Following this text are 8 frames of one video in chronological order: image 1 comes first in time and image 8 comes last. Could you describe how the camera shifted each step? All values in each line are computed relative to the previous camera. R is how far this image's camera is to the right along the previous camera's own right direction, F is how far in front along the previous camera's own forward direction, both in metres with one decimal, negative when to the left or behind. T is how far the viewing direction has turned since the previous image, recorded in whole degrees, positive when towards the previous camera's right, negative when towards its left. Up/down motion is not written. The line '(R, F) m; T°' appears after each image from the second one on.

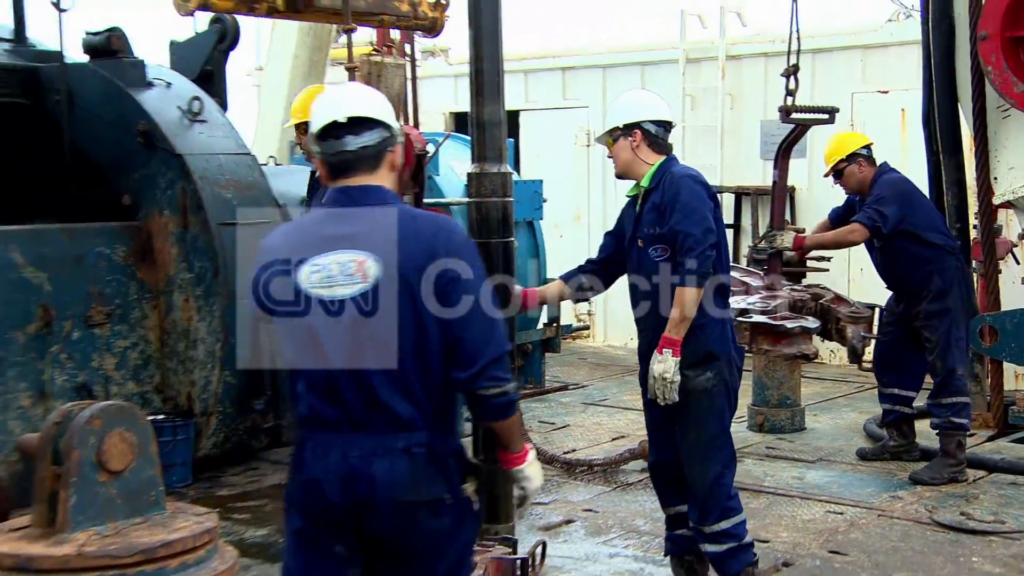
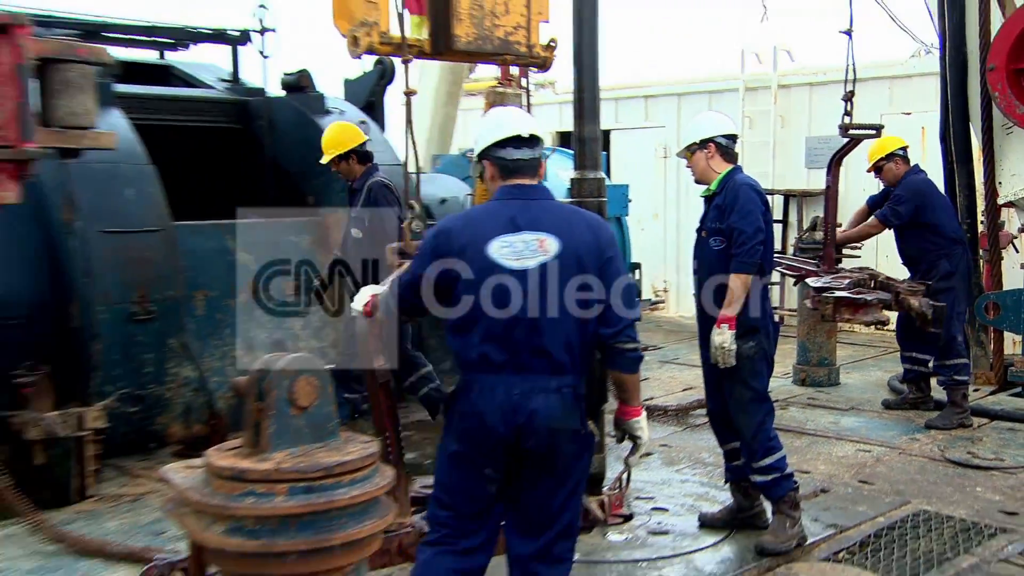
(-0.3, -0.4) m; -2°
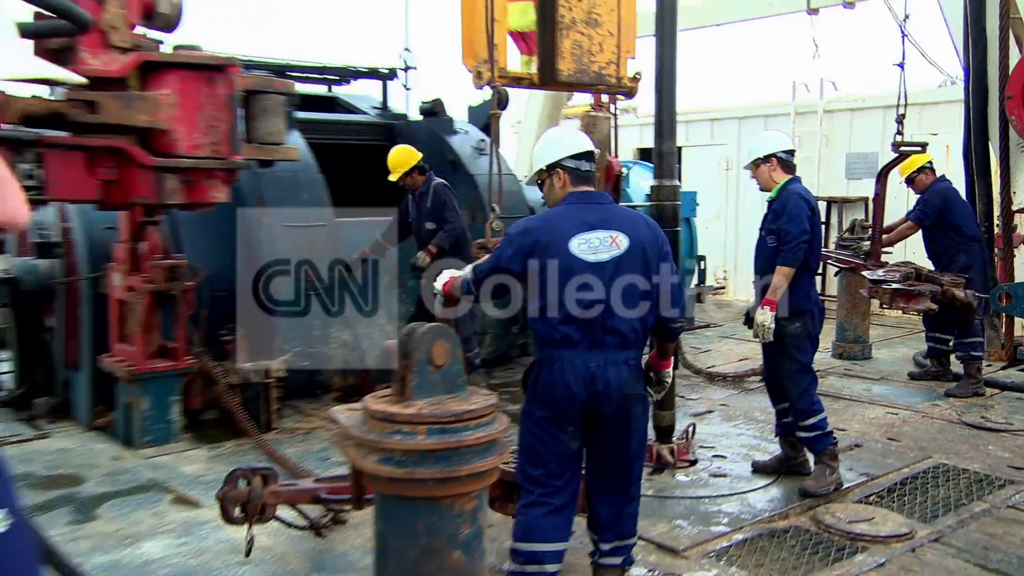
(-0.3, -0.5) m; -3°
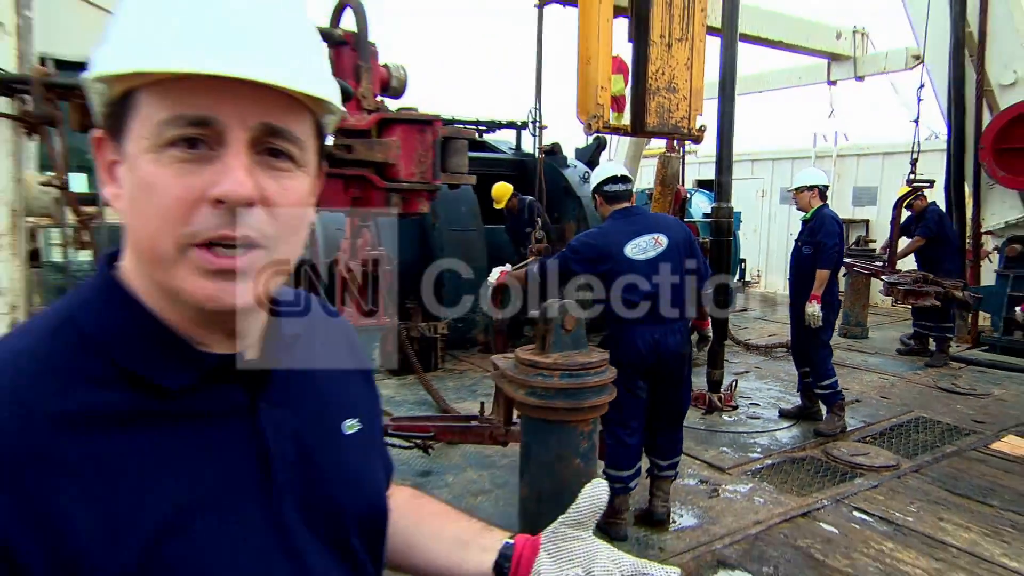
(-0.4, -1.0) m; -3°
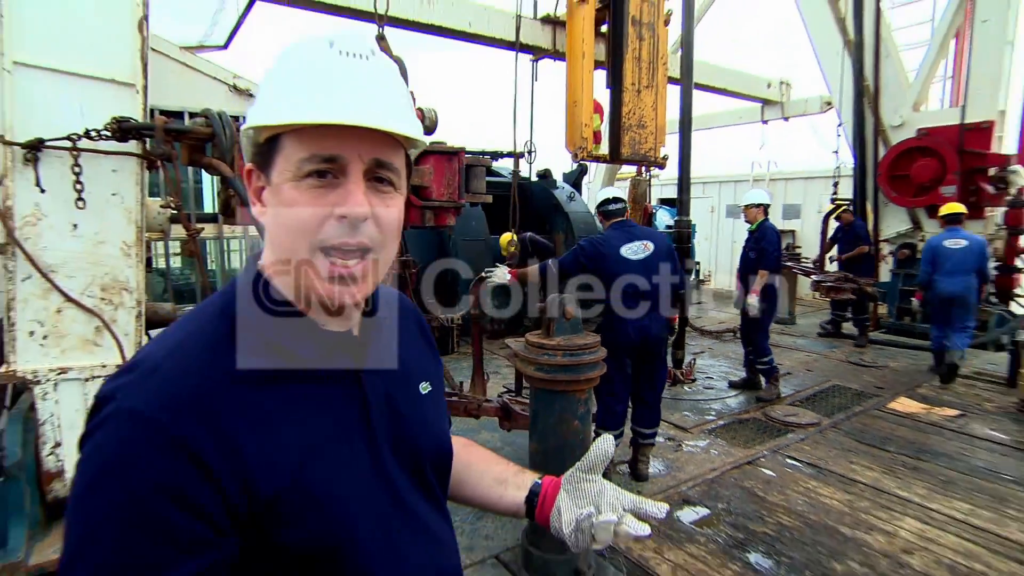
(-0.2, -0.8) m; +3°
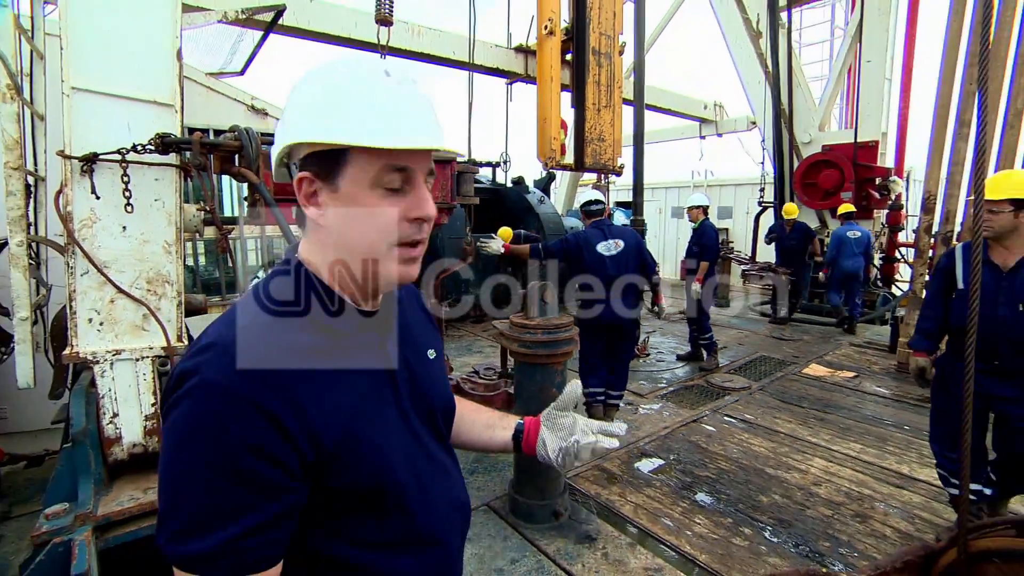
(-0.3, -0.7) m; +5°
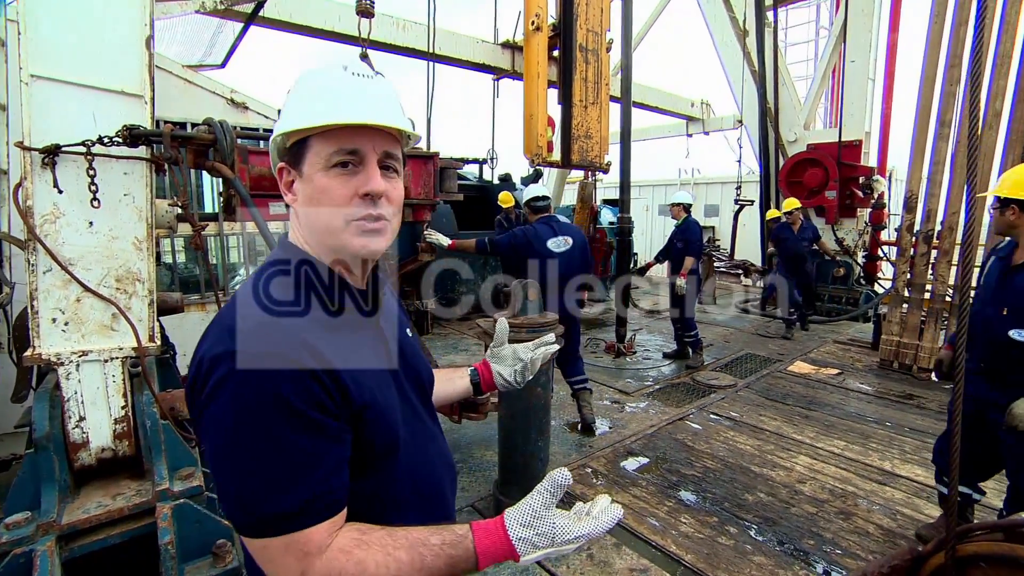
(0.0, +0.1) m; +2°
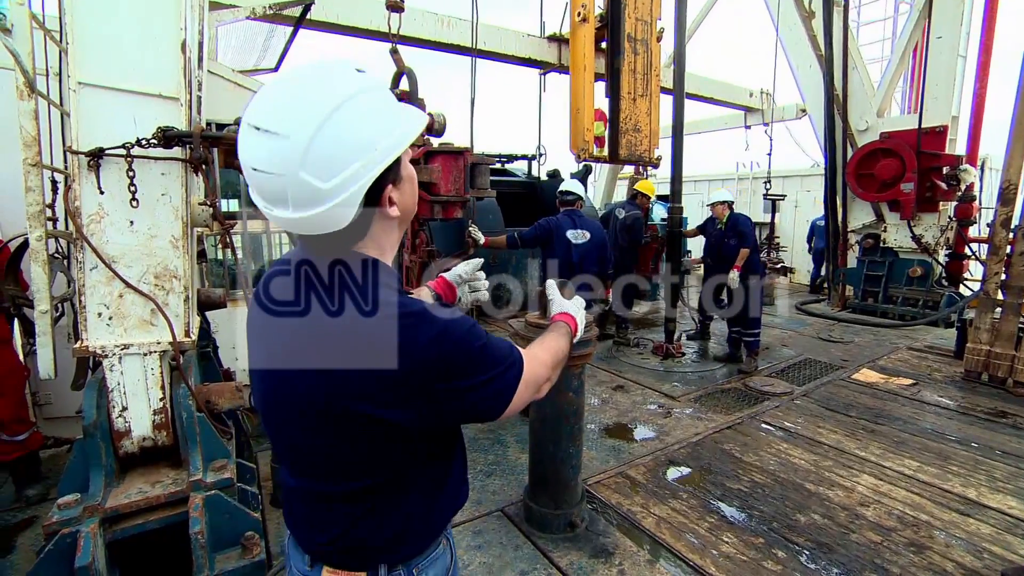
(+0.3, +0.2) m; -7°
